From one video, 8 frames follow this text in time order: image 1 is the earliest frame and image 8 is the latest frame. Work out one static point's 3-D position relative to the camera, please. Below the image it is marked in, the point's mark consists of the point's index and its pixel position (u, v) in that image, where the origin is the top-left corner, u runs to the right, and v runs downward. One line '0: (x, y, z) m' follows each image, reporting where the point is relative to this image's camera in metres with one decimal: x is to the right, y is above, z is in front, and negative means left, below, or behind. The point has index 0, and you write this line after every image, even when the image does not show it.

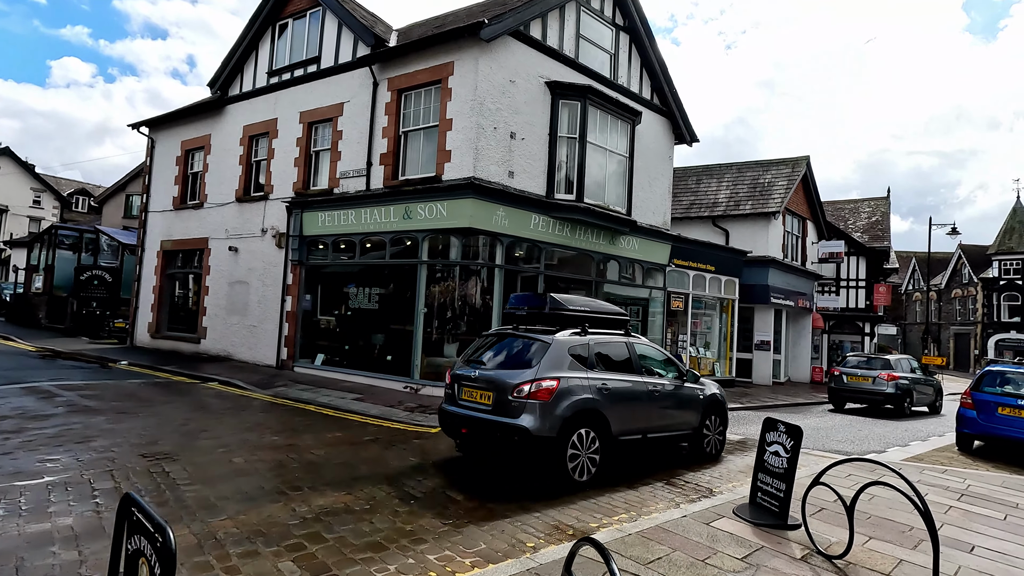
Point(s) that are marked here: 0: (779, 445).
0: (+2.4, -1.4, +4.8) m
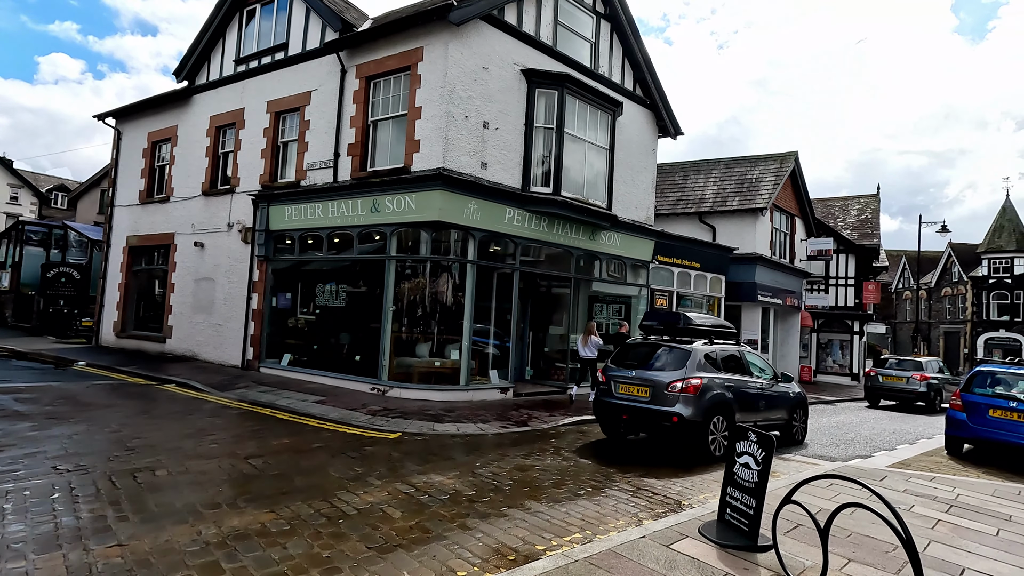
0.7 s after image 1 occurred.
0: (+1.9, -1.4, +4.3) m
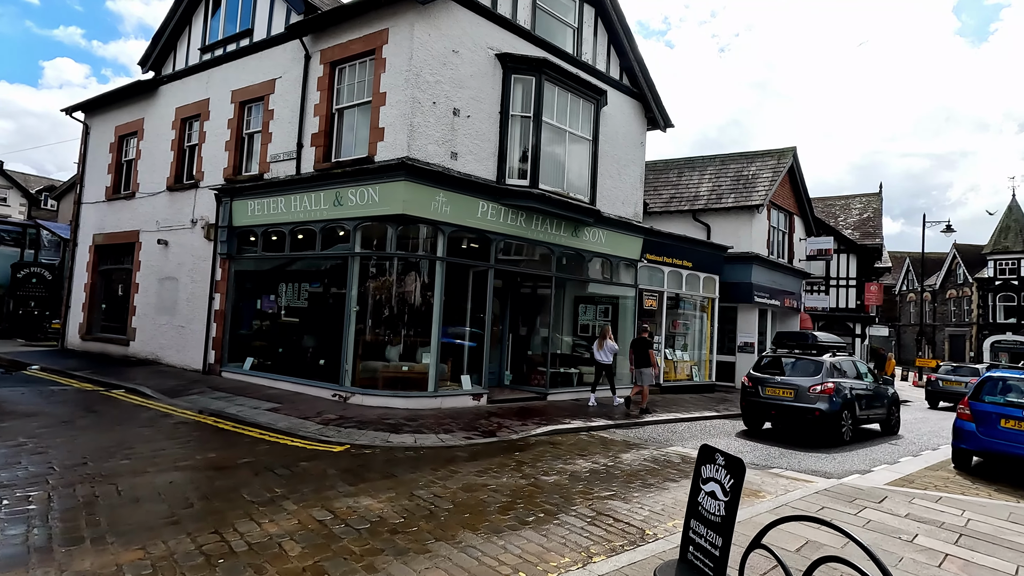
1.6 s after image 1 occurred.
0: (+1.4, -1.3, +3.6) m
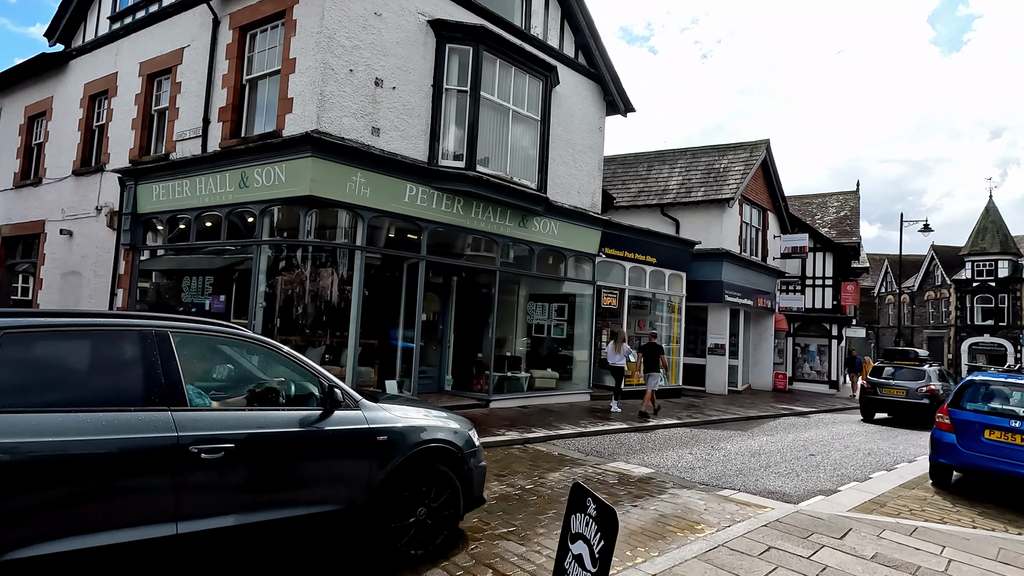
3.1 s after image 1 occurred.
0: (+0.3, -1.2, +2.4) m
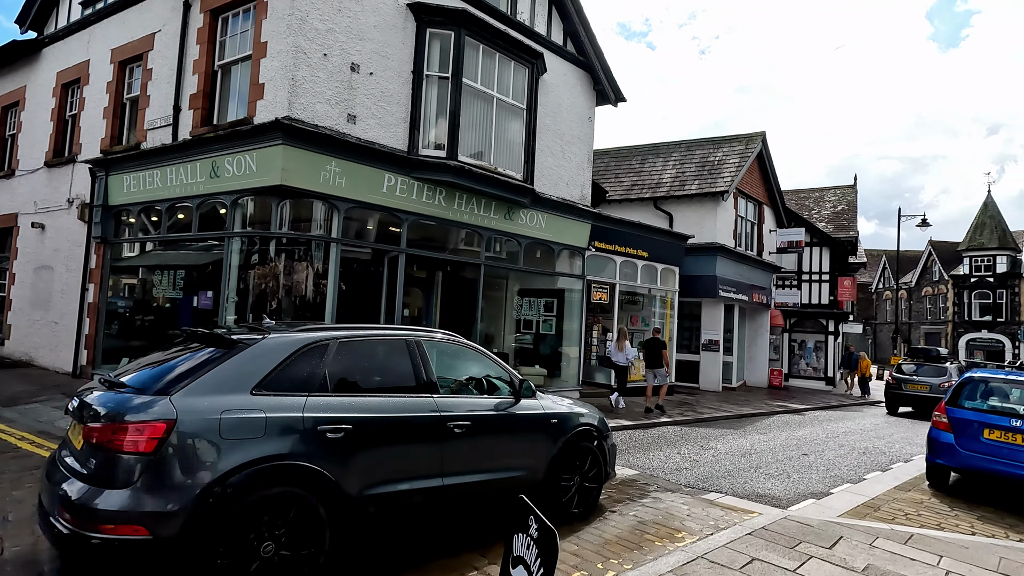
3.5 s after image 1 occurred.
0: (0.0, -1.1, +2.1) m
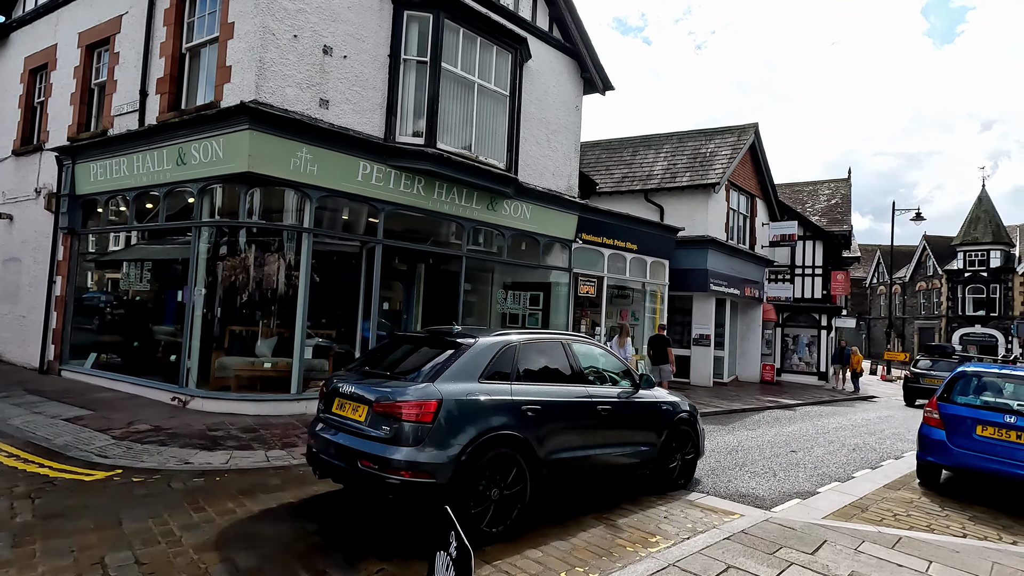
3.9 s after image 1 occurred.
0: (-0.2, -1.0, +1.8) m
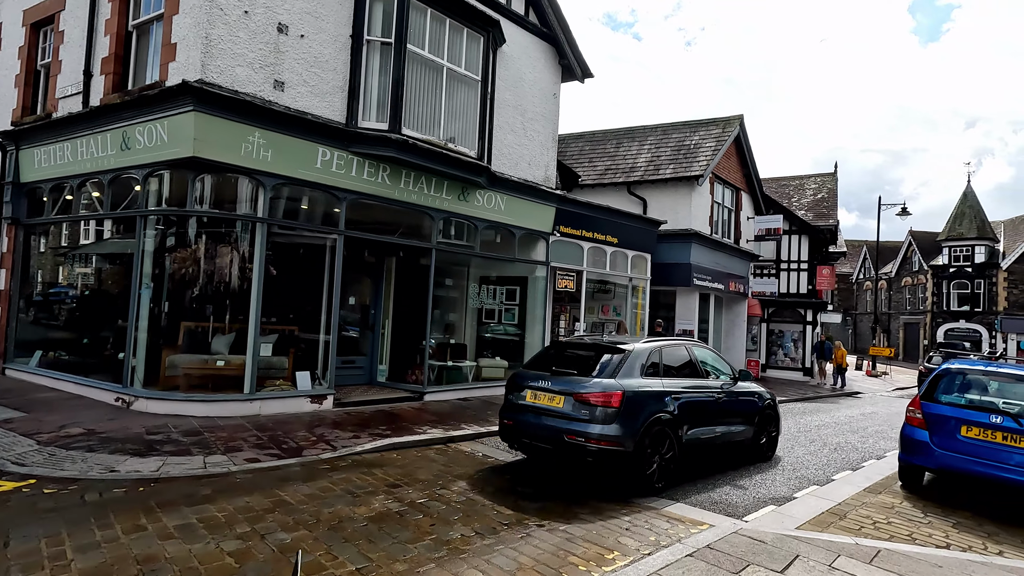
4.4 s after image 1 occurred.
0: (-0.6, -1.0, +1.3) m
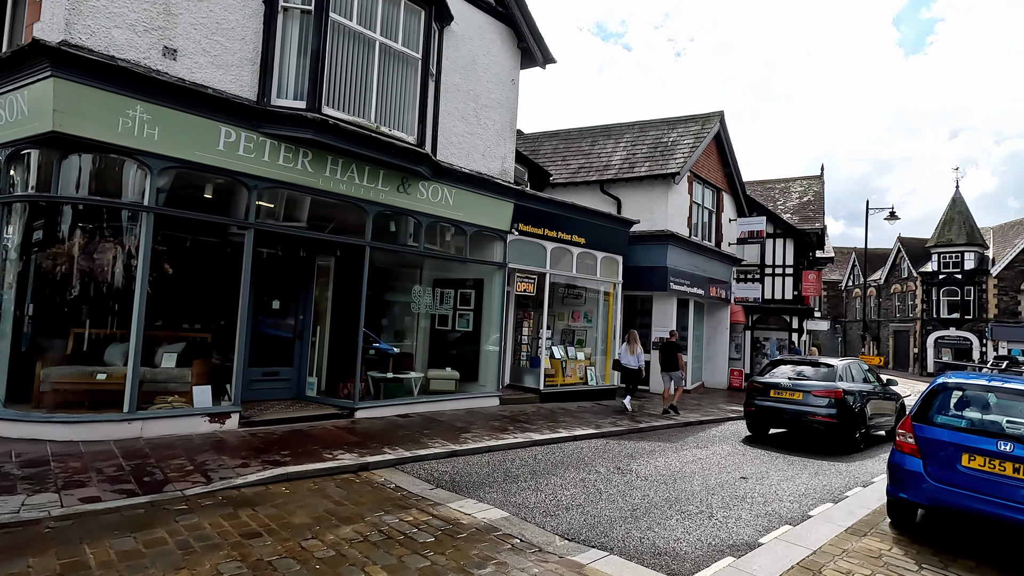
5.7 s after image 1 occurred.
0: (-1.4, -0.9, +0.2) m
